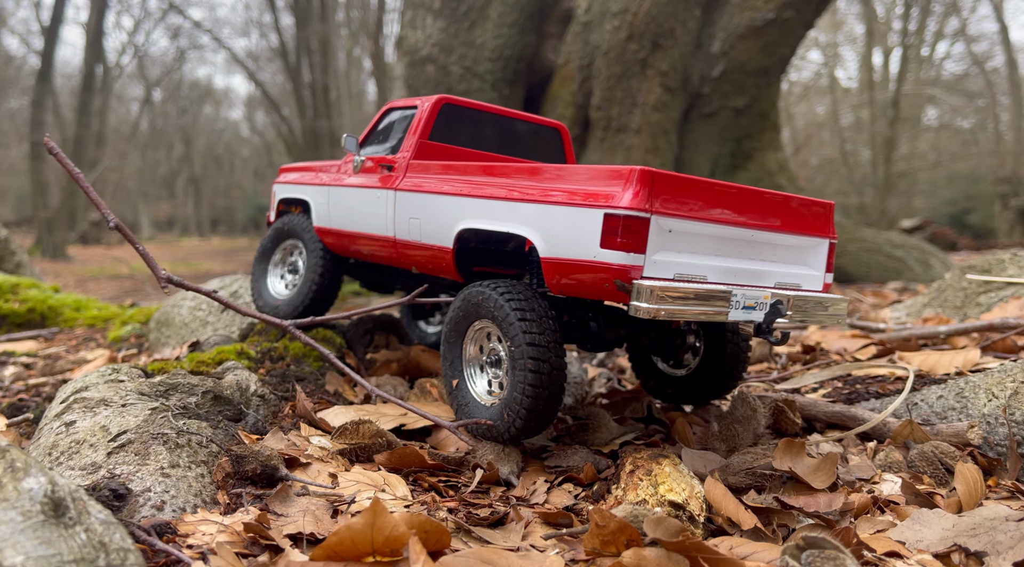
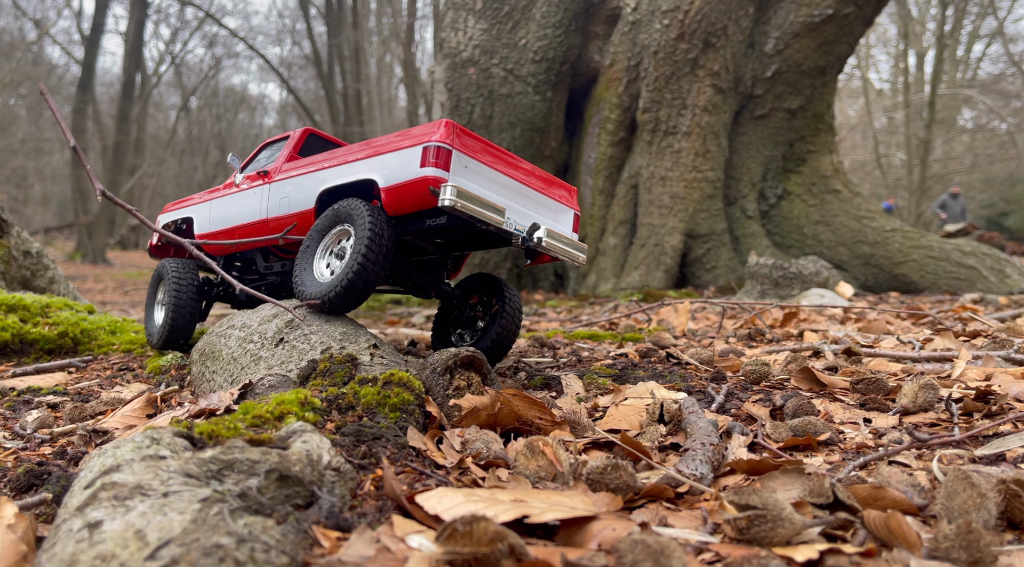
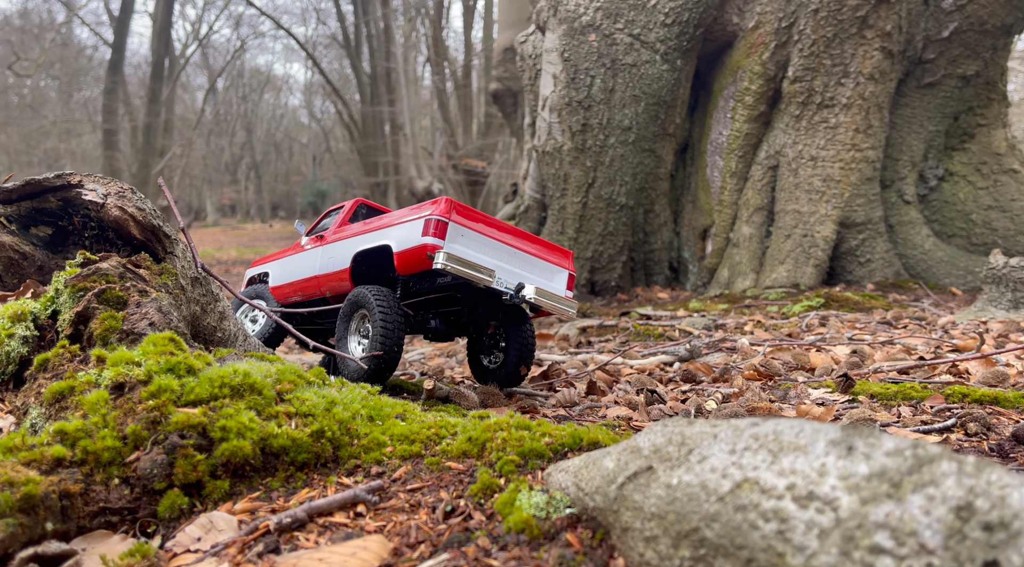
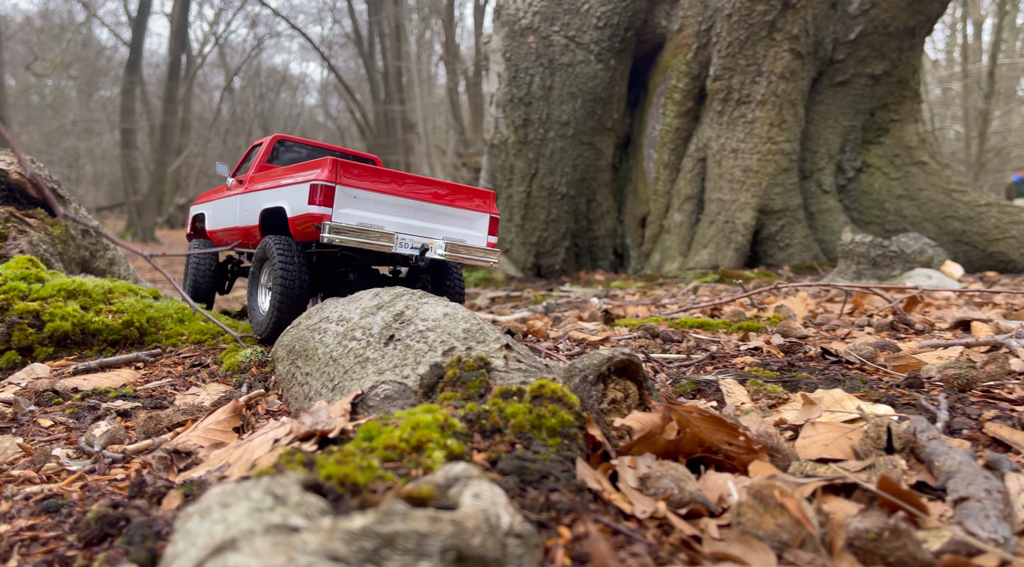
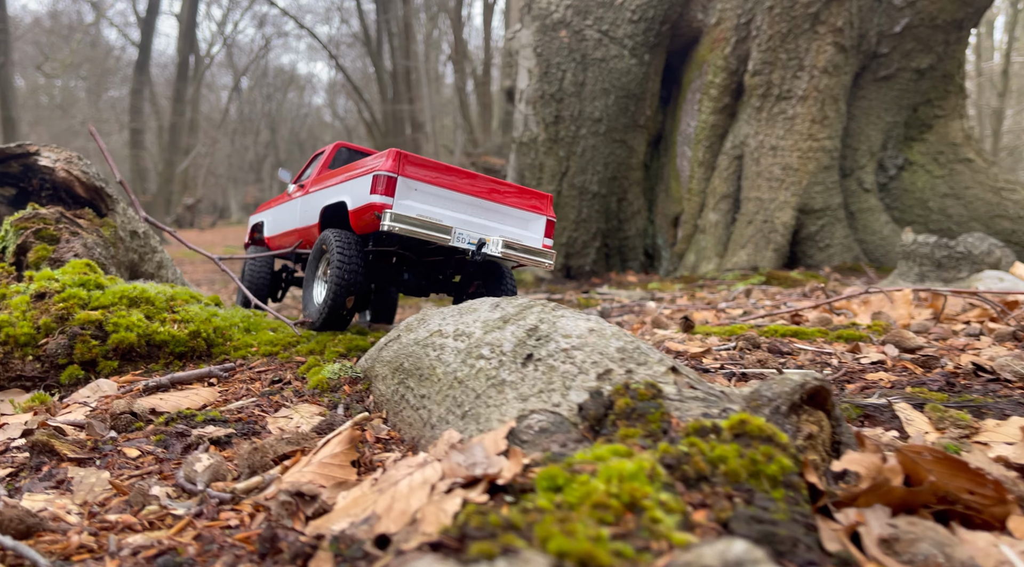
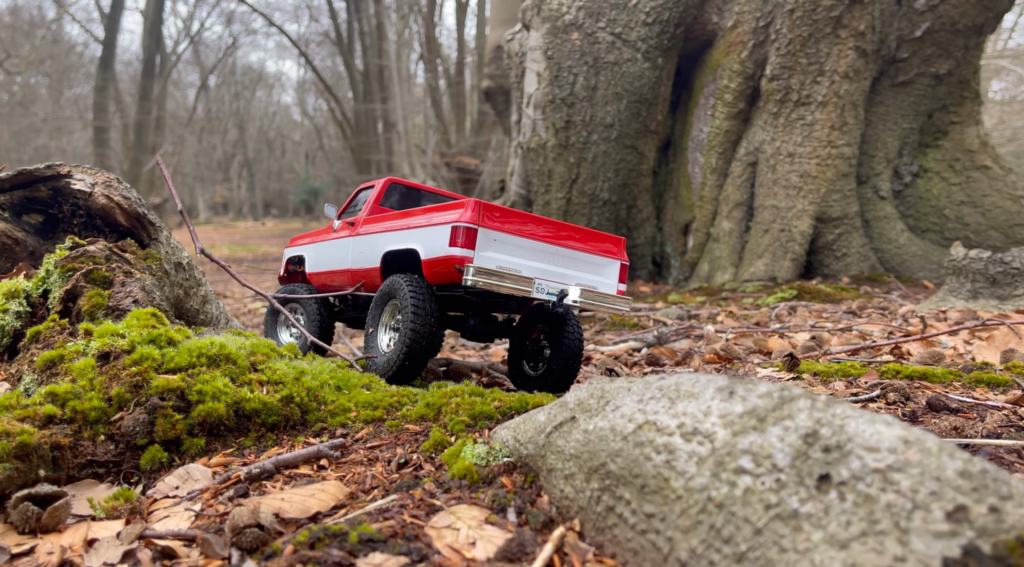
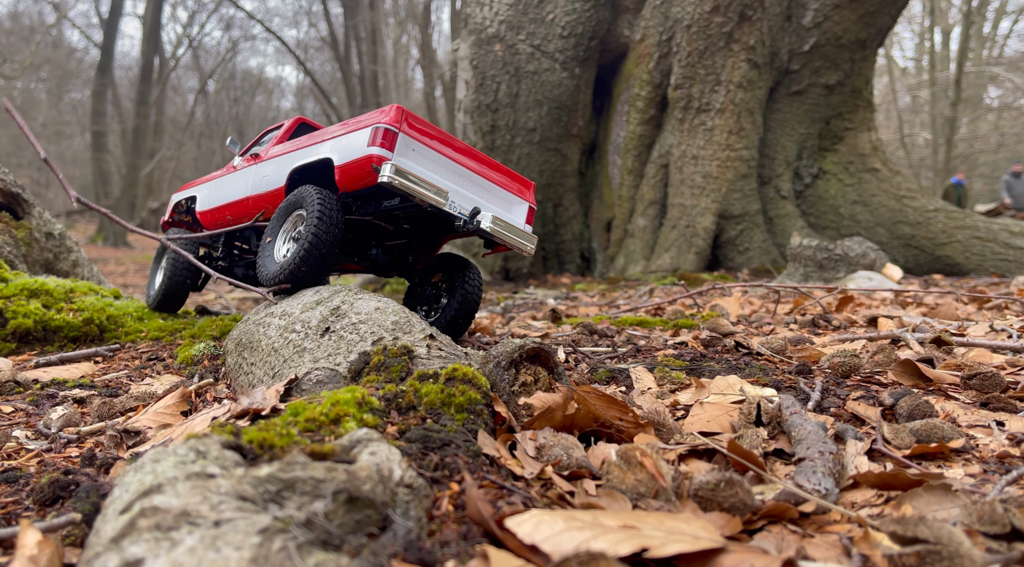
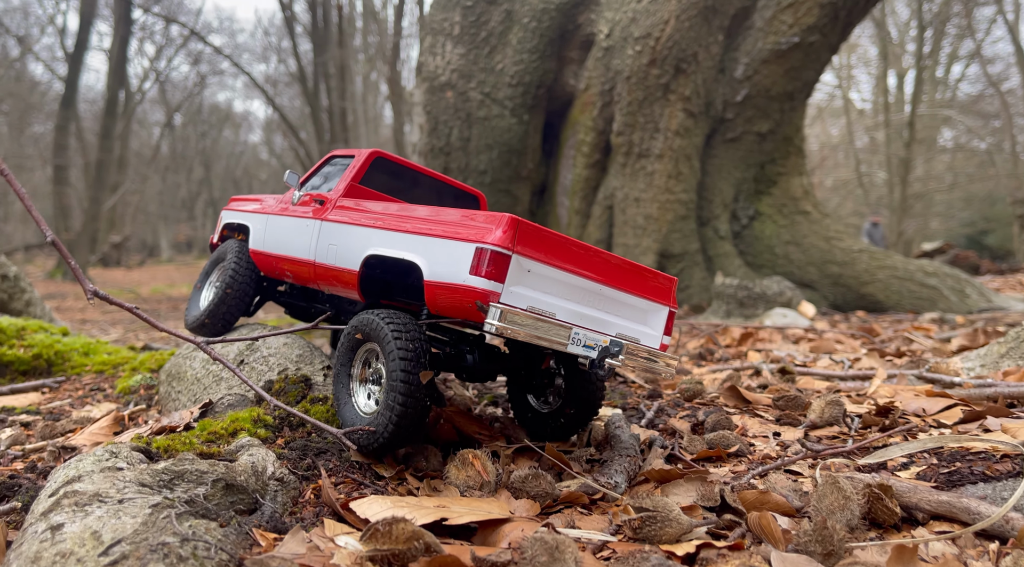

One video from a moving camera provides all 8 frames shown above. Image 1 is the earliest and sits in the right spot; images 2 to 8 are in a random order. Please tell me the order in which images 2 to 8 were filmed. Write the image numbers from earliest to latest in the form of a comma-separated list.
8, 2, 7, 4, 5, 6, 3
